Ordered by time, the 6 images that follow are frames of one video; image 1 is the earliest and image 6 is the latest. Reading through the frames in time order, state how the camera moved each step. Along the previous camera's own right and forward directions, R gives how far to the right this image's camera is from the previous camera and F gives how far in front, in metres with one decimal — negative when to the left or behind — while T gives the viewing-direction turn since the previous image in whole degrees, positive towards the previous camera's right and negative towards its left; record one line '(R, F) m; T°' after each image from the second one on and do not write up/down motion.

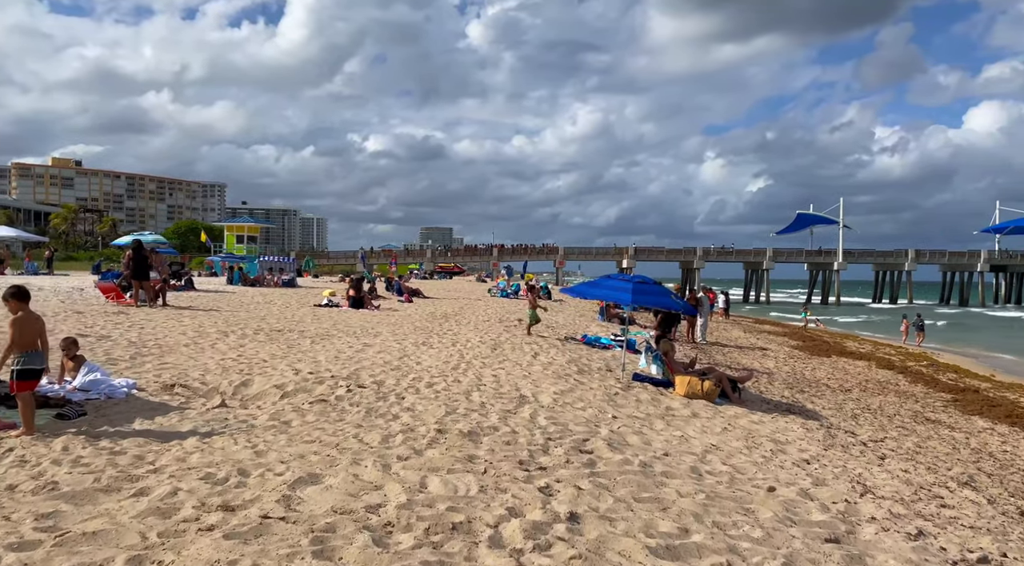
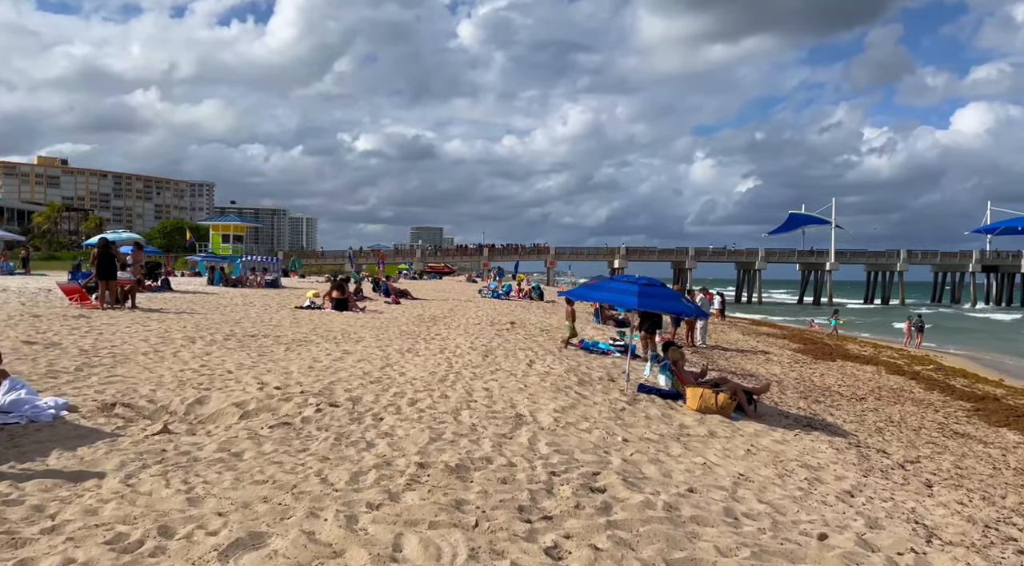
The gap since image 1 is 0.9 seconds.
(0.0, +0.9) m; +1°
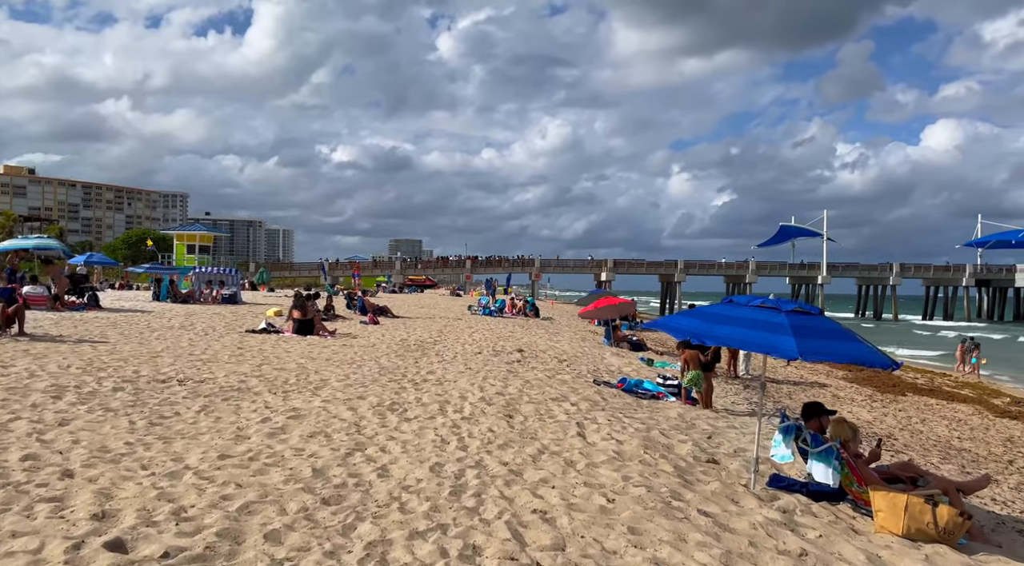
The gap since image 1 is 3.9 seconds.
(-0.6, +3.6) m; +2°
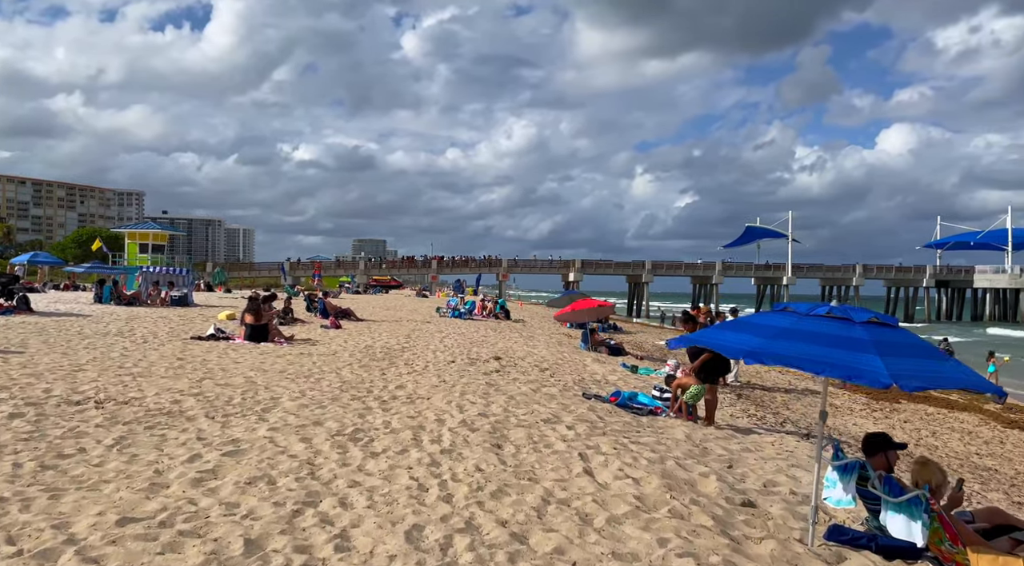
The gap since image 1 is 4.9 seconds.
(-0.2, +1.2) m; +3°
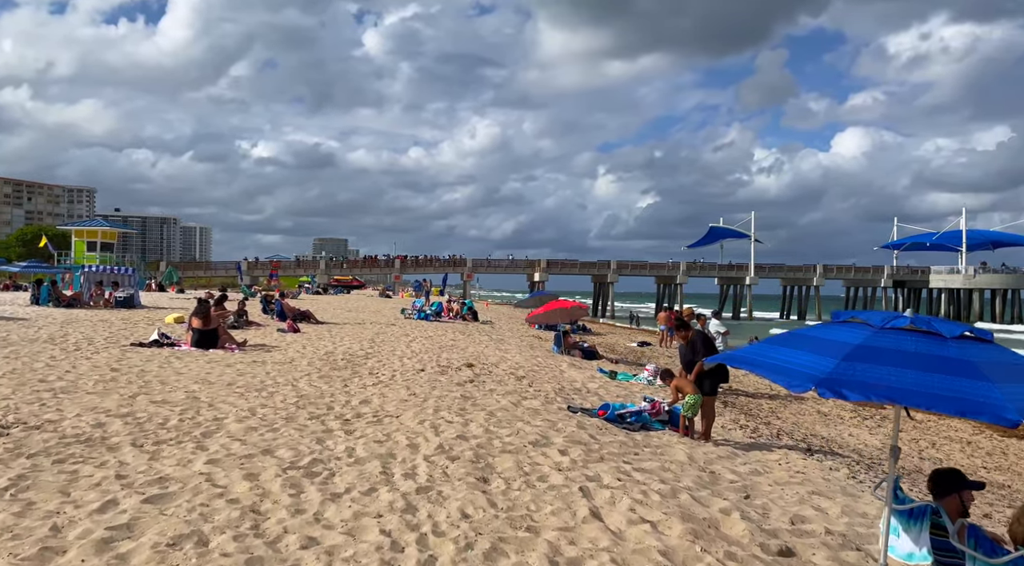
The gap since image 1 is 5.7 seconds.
(-0.2, +0.9) m; +3°
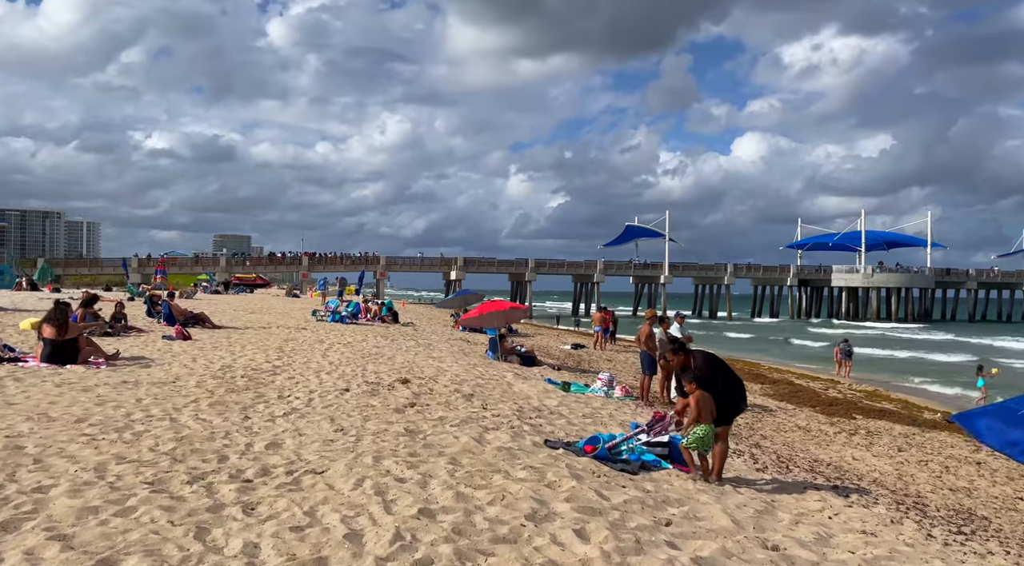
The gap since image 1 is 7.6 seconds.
(-0.5, +2.1) m; +7°
